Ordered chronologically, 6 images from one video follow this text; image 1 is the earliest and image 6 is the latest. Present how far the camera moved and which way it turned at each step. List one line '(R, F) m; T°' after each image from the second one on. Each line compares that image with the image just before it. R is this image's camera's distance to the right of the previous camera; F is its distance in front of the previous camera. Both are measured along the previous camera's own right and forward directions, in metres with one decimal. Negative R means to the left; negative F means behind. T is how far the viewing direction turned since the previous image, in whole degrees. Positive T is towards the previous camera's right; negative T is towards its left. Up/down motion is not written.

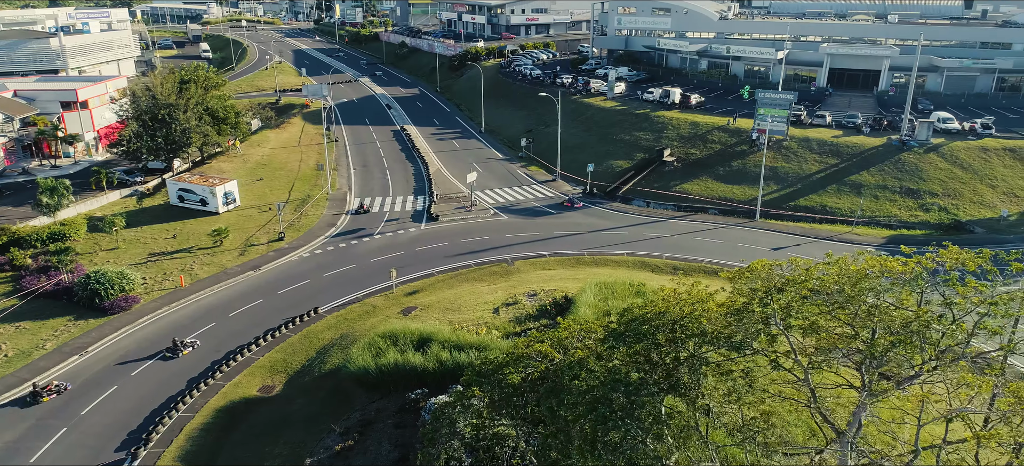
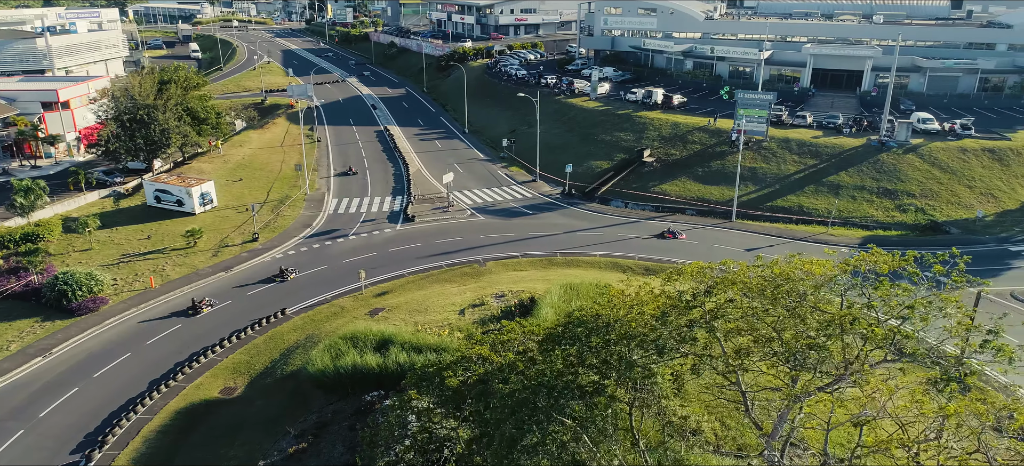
(+1.7, +0.1) m; 0°
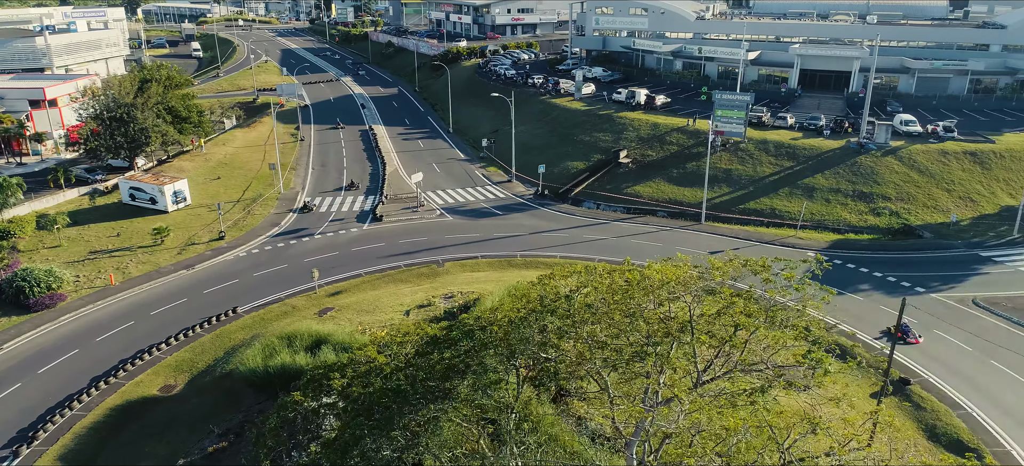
(+3.6, +0.2) m; -1°
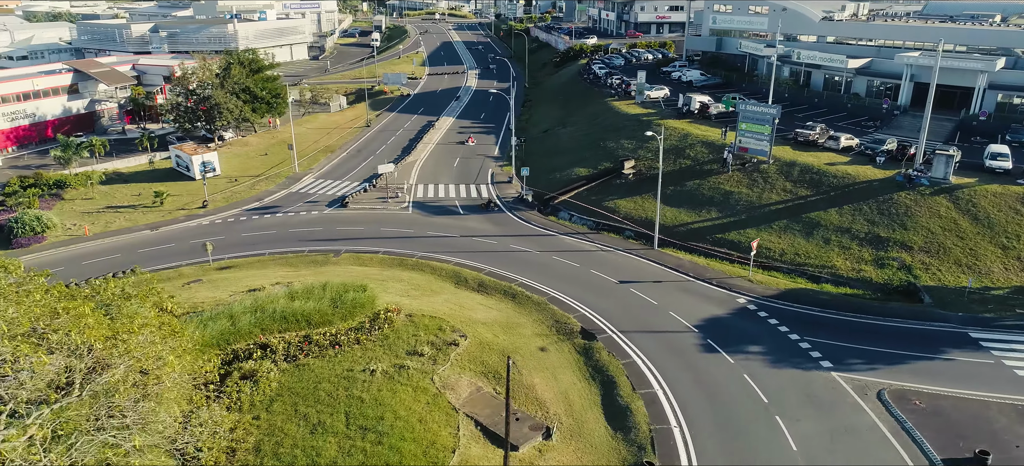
(+20.1, +5.9) m; -19°
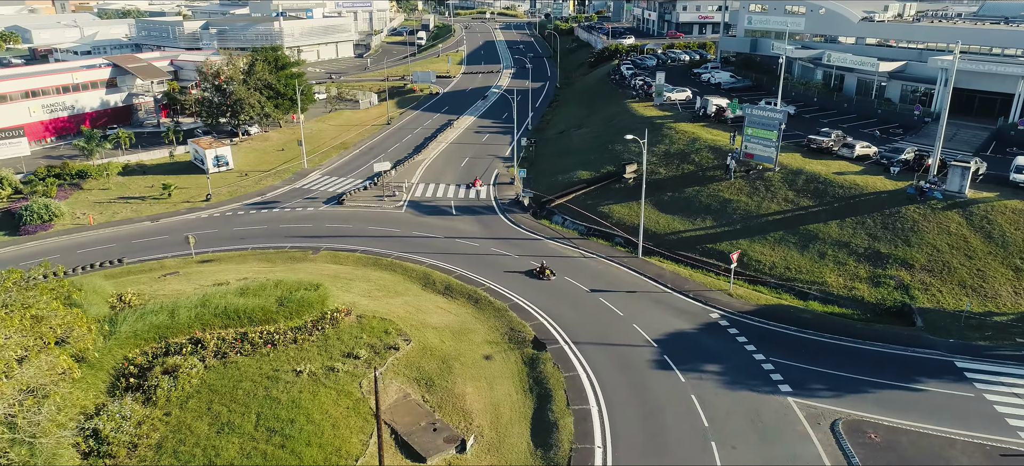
(+5.2, +1.2) m; -5°
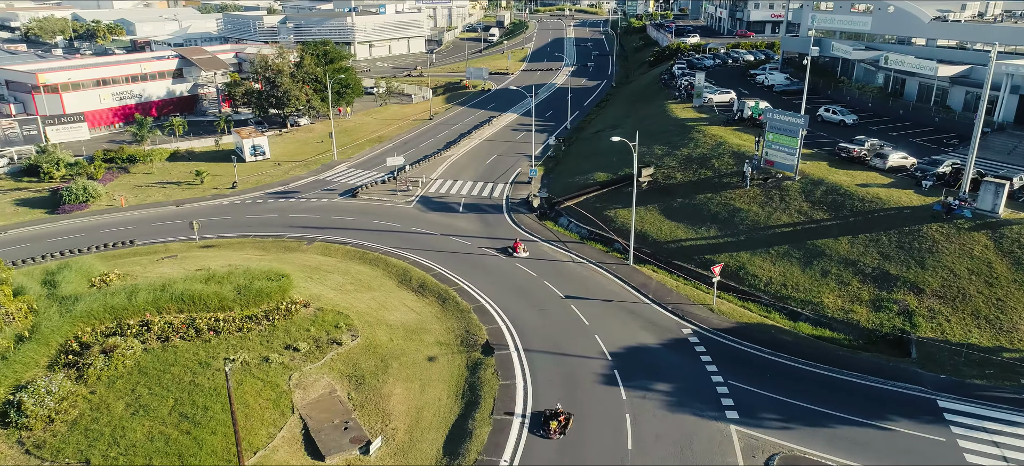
(+6.2, +1.3) m; -7°
